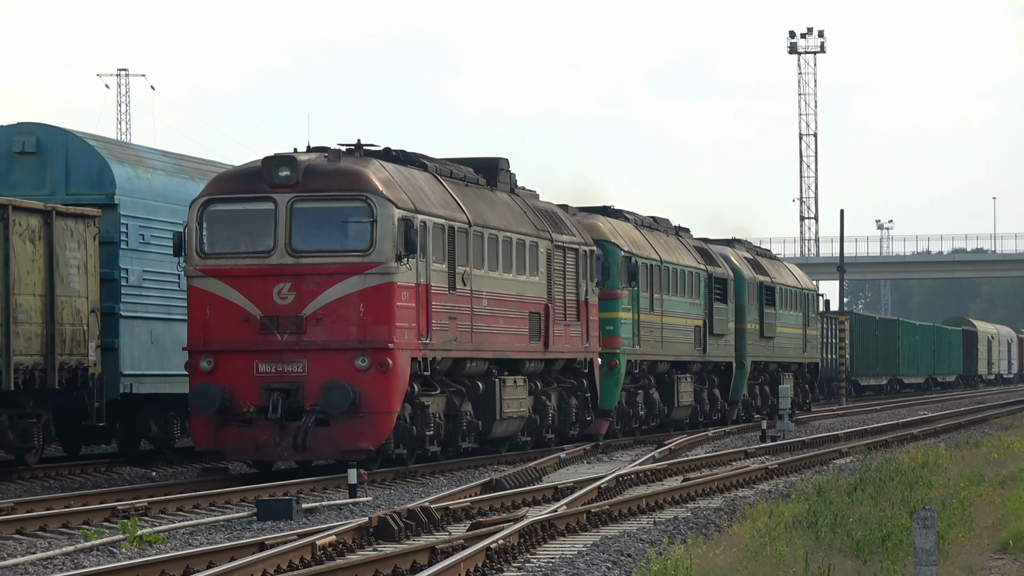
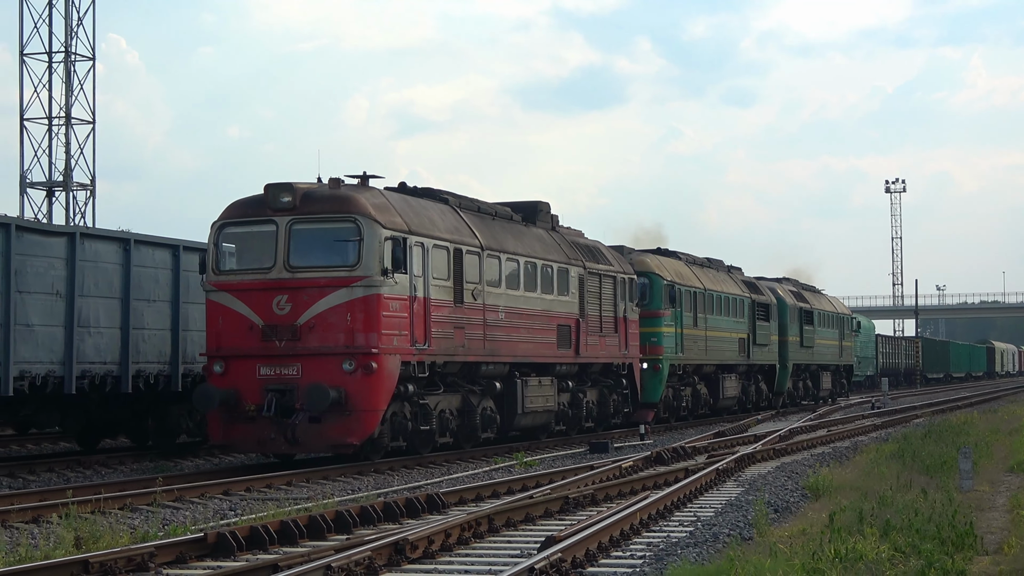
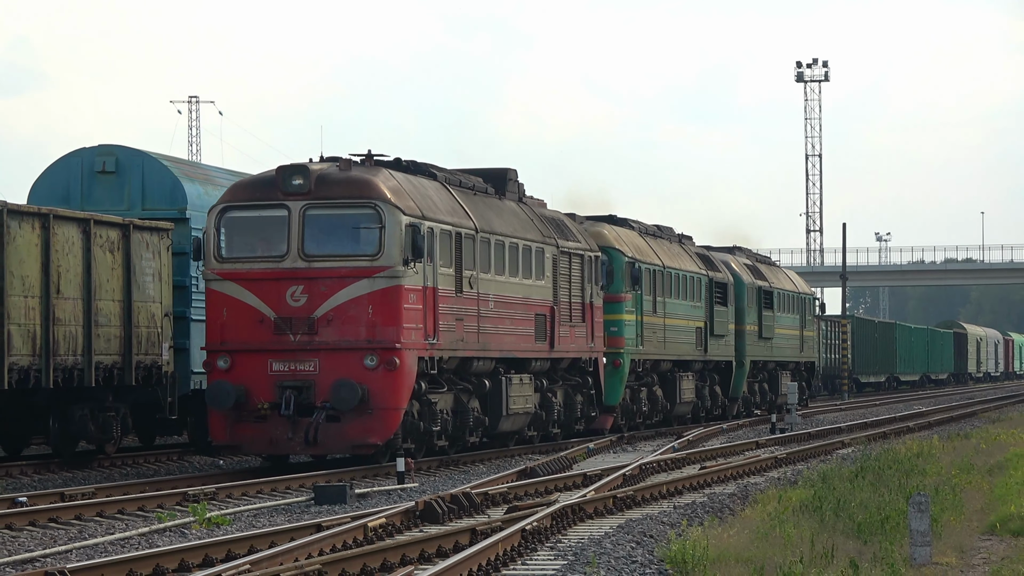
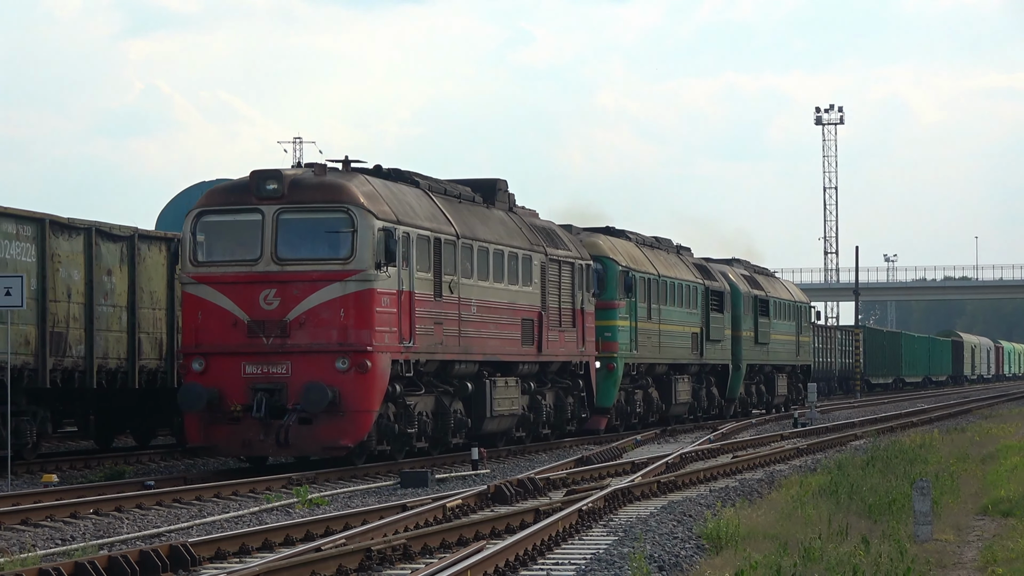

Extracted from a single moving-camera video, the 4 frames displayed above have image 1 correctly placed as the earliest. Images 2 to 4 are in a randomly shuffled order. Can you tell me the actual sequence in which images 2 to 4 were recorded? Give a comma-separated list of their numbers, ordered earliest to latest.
3, 4, 2
